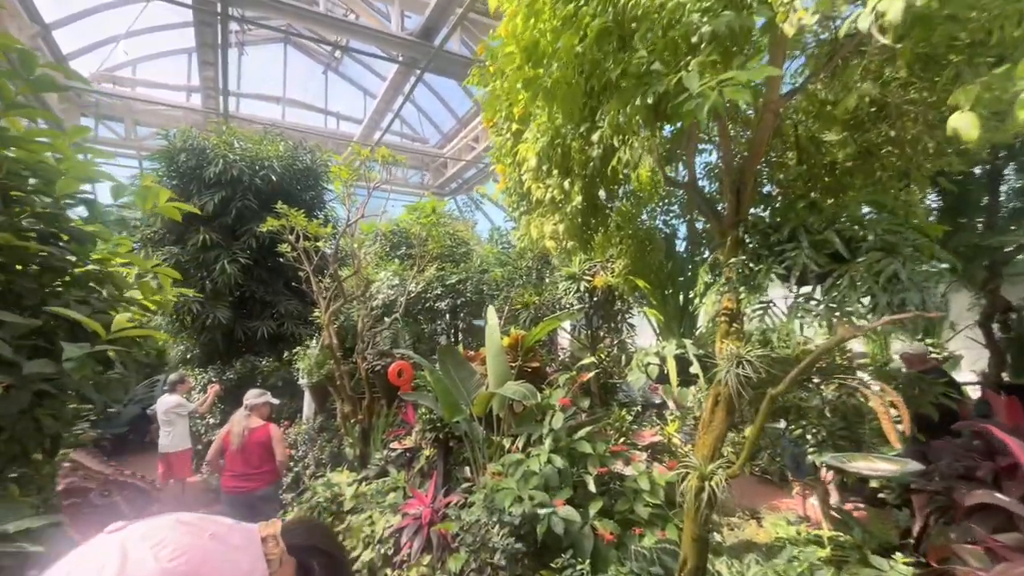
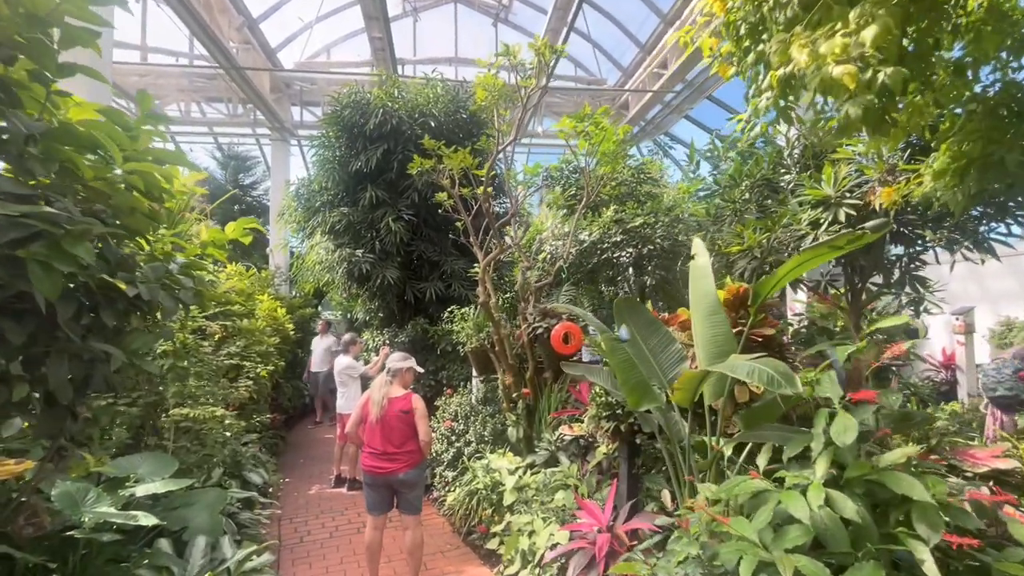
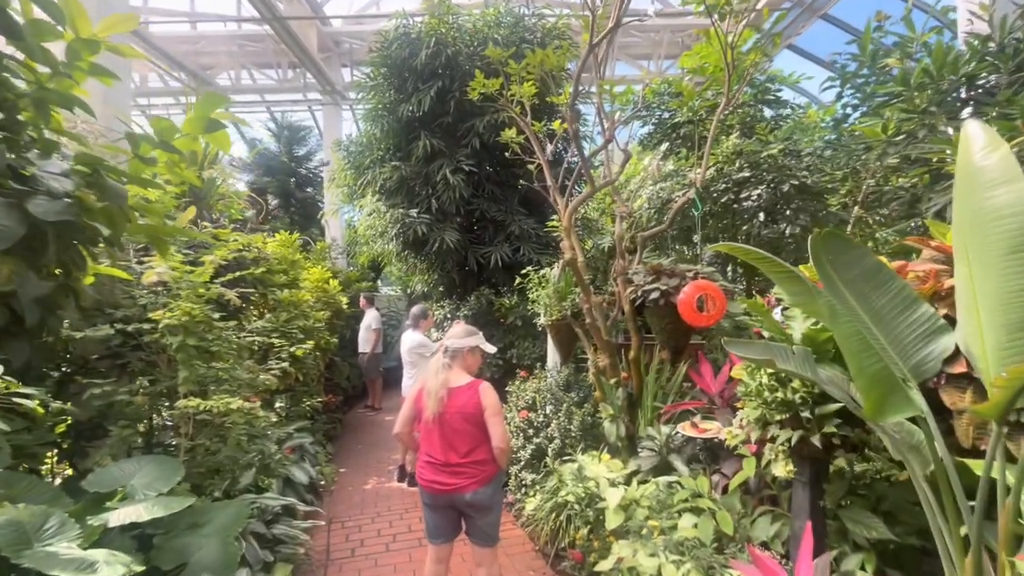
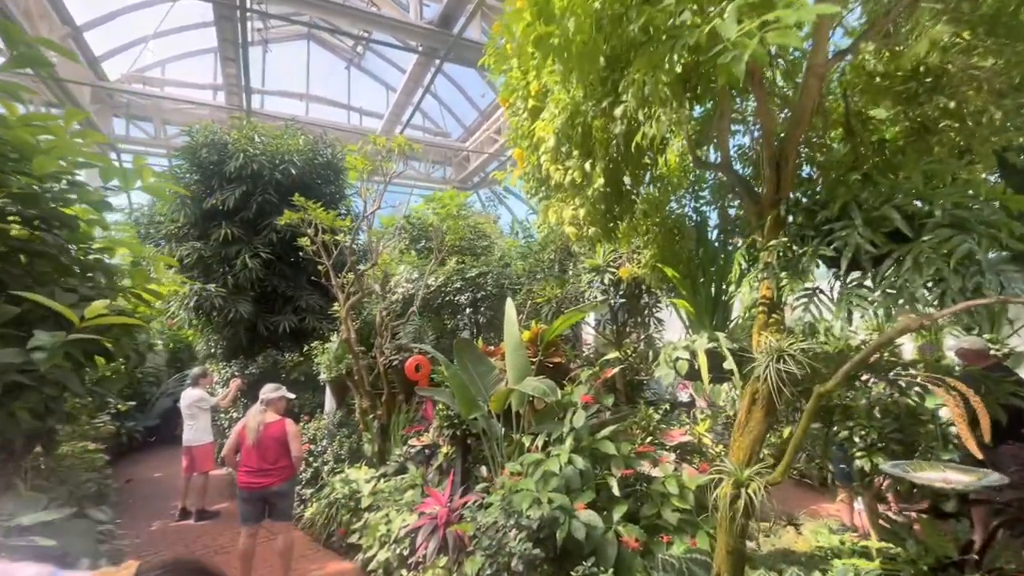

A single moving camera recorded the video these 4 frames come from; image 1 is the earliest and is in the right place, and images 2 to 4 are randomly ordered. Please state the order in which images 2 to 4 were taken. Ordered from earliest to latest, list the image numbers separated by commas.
4, 2, 3
